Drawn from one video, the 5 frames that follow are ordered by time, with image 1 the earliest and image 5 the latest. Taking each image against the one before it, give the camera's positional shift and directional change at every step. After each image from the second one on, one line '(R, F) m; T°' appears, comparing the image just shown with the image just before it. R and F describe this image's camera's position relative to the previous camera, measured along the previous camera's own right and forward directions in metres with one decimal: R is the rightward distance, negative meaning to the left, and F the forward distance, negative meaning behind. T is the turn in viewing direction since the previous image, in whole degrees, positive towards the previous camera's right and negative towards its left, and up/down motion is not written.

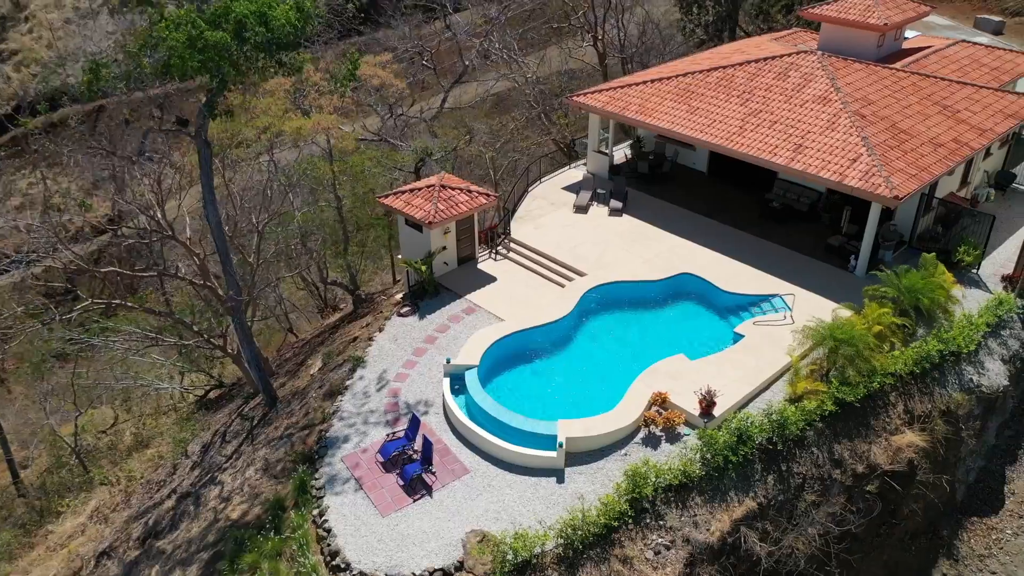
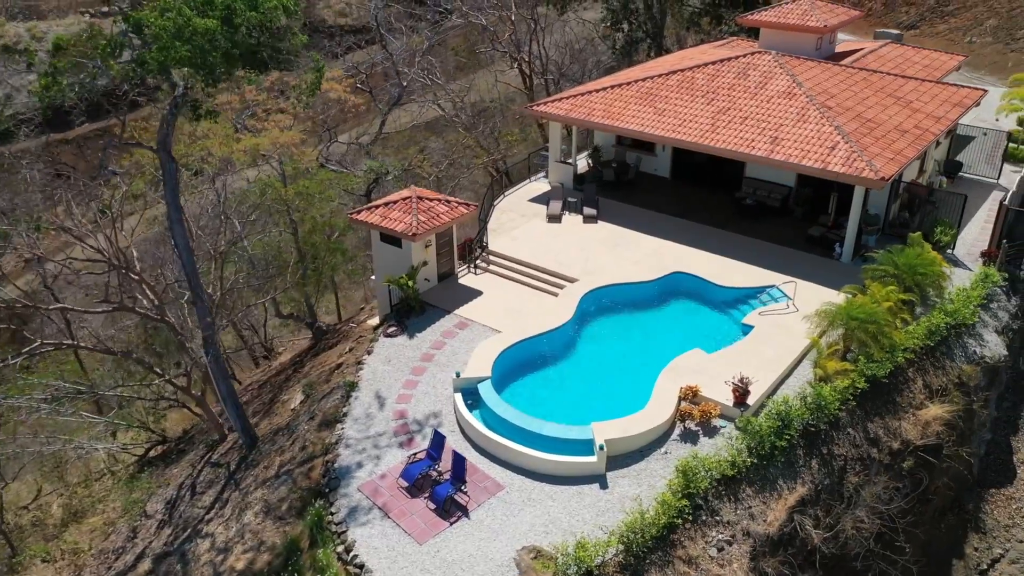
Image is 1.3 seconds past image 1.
(-2.1, +1.1) m; +6°
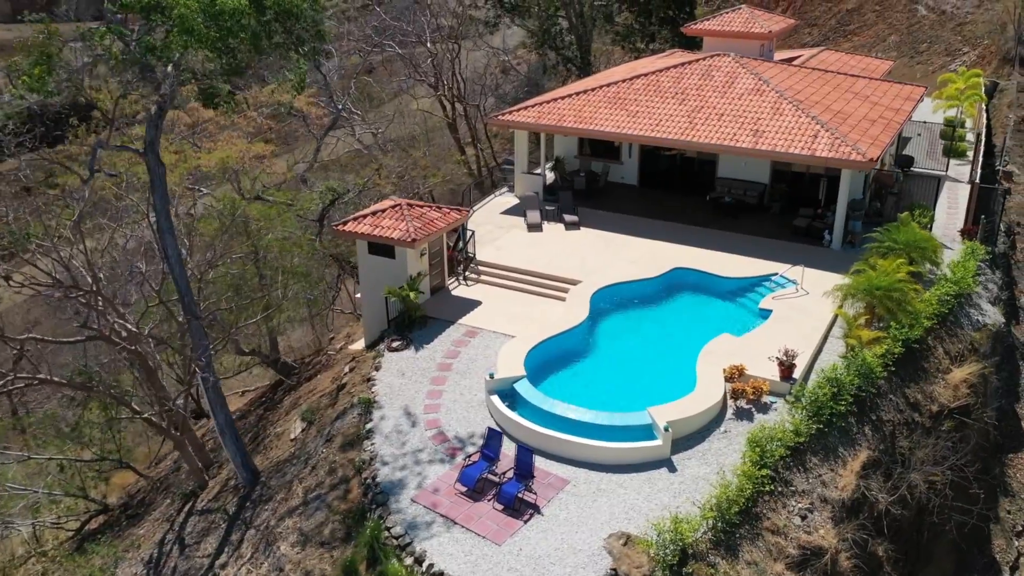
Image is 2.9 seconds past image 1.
(-2.5, +0.8) m; +6°
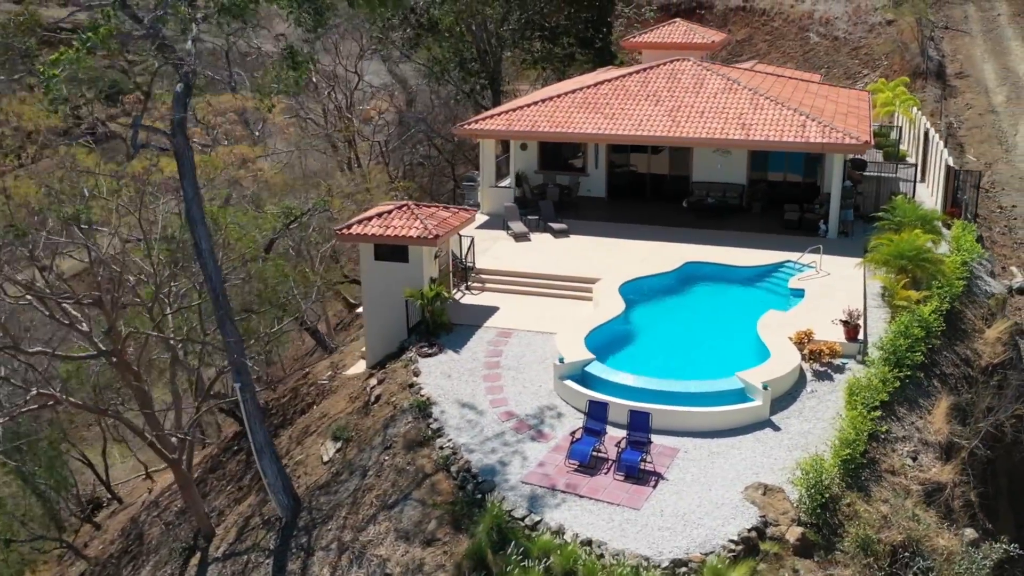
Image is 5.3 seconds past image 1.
(-3.4, +0.7) m; +8°
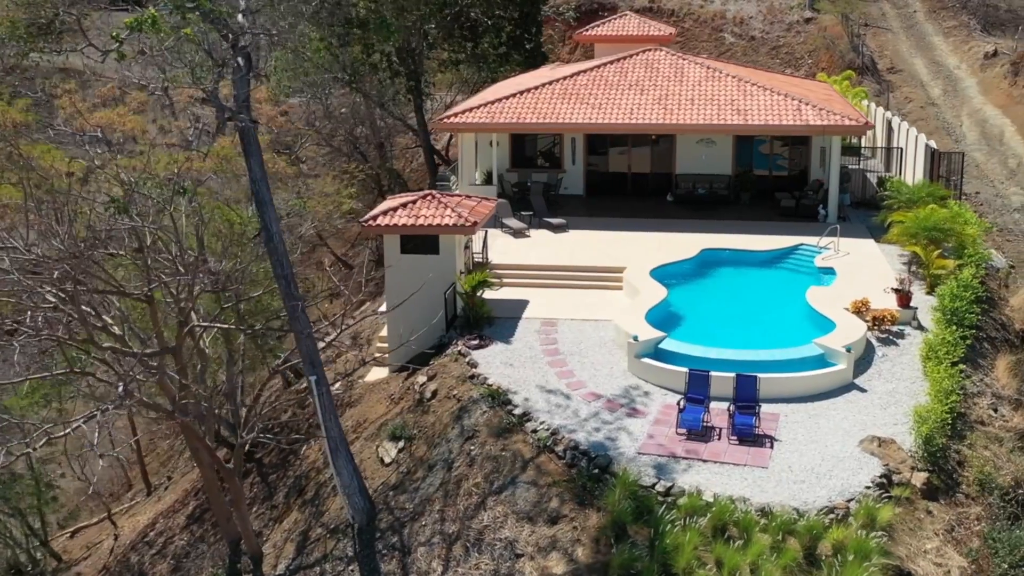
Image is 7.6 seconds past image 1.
(-3.3, 0.0) m; +6°
